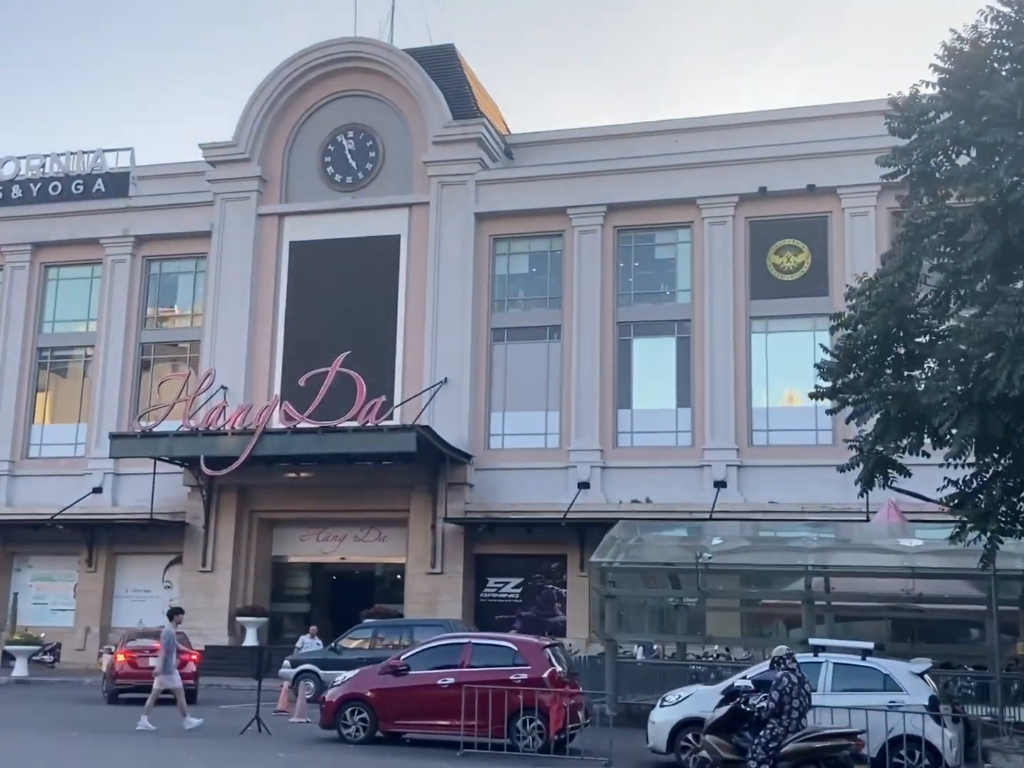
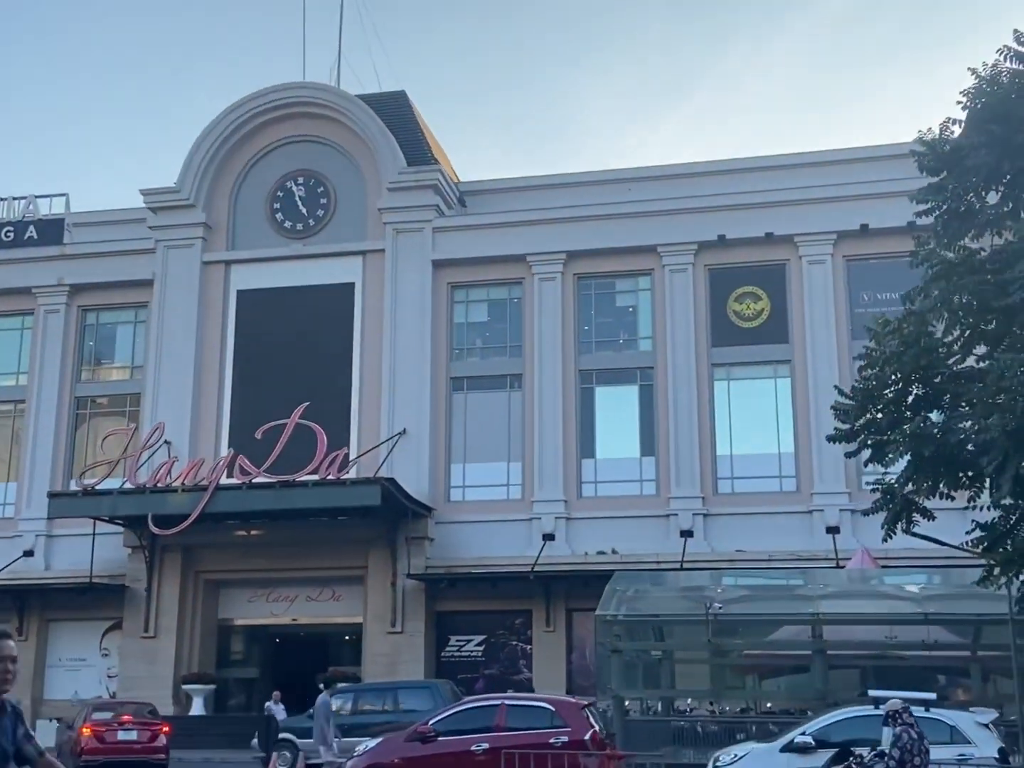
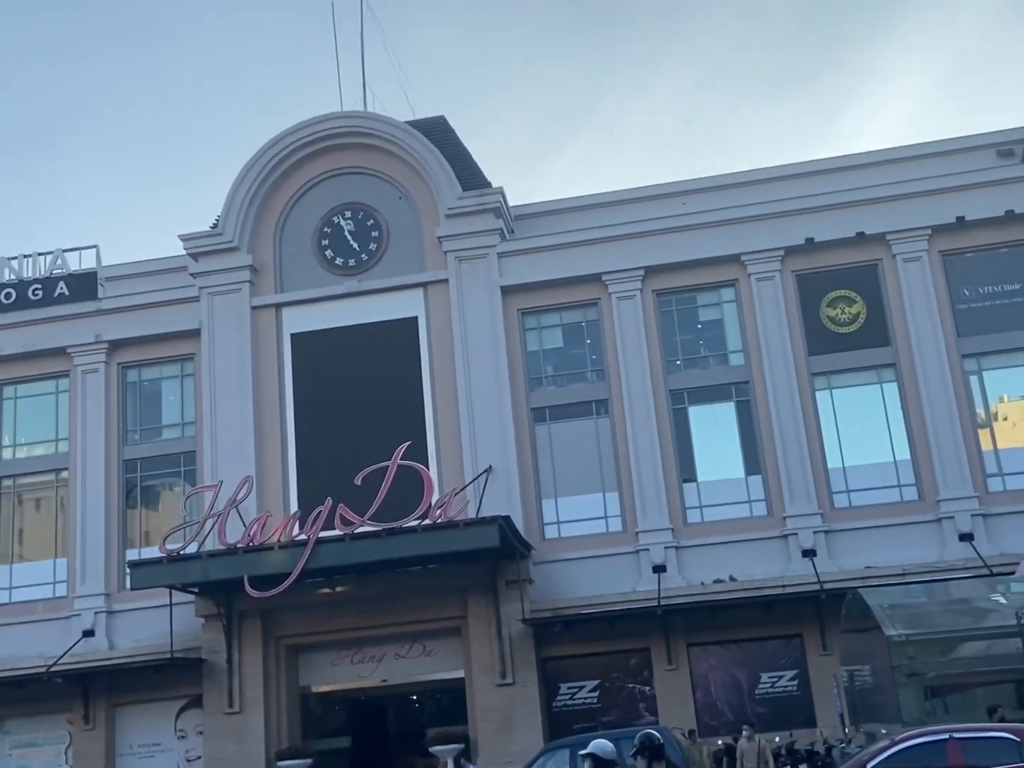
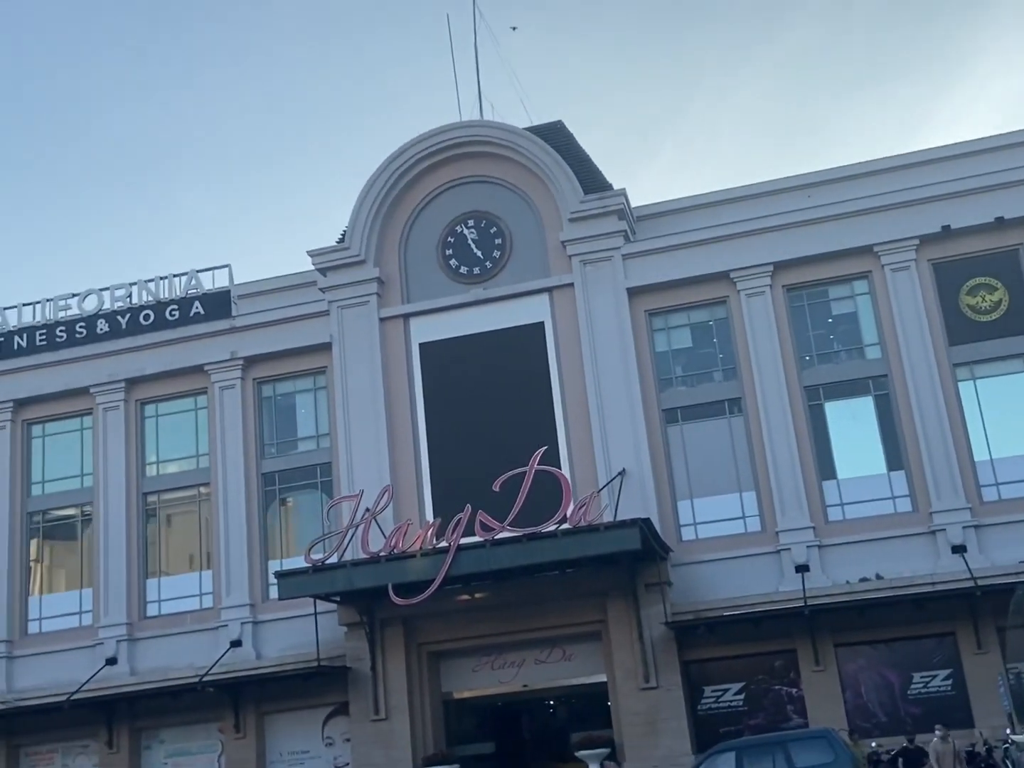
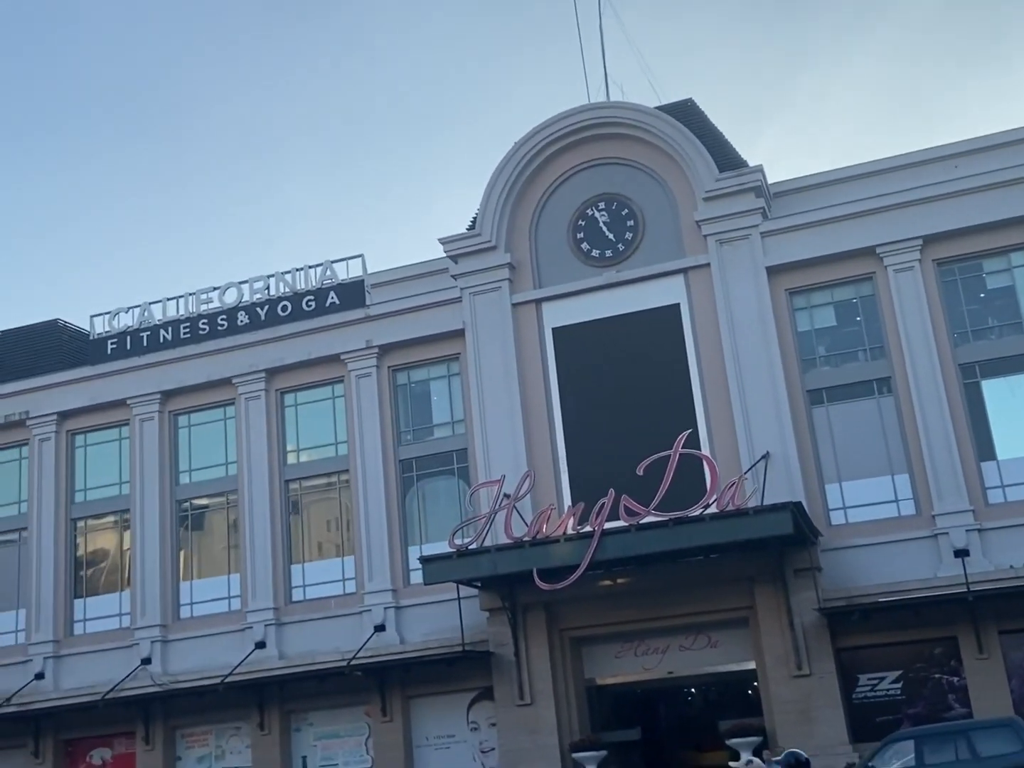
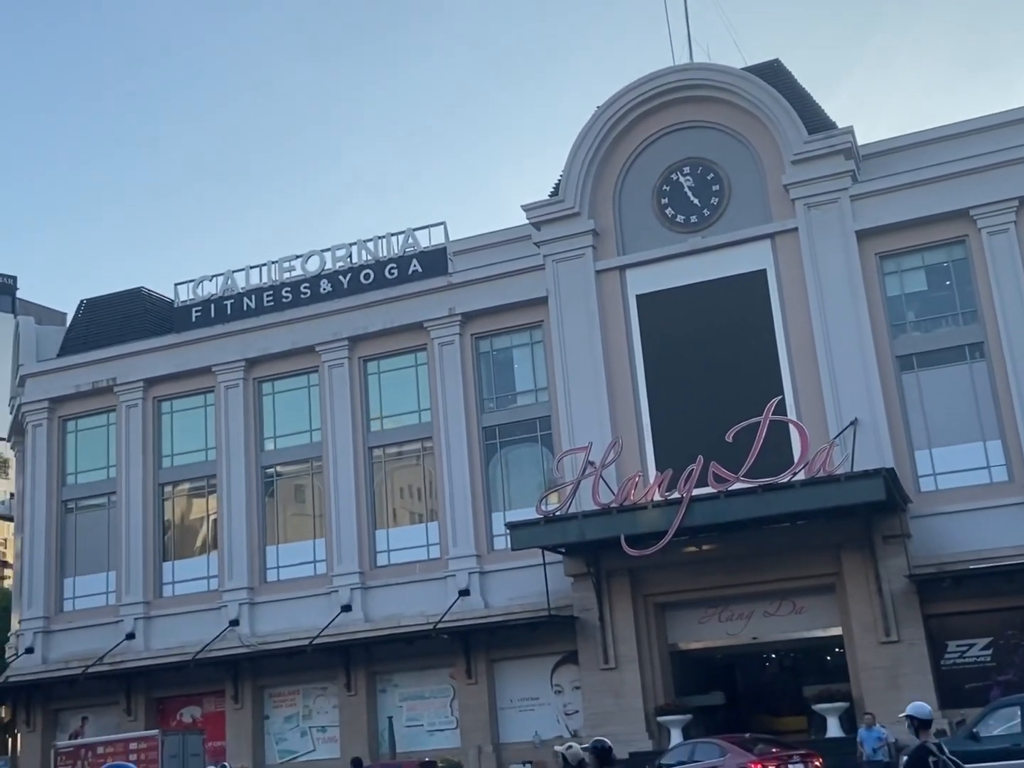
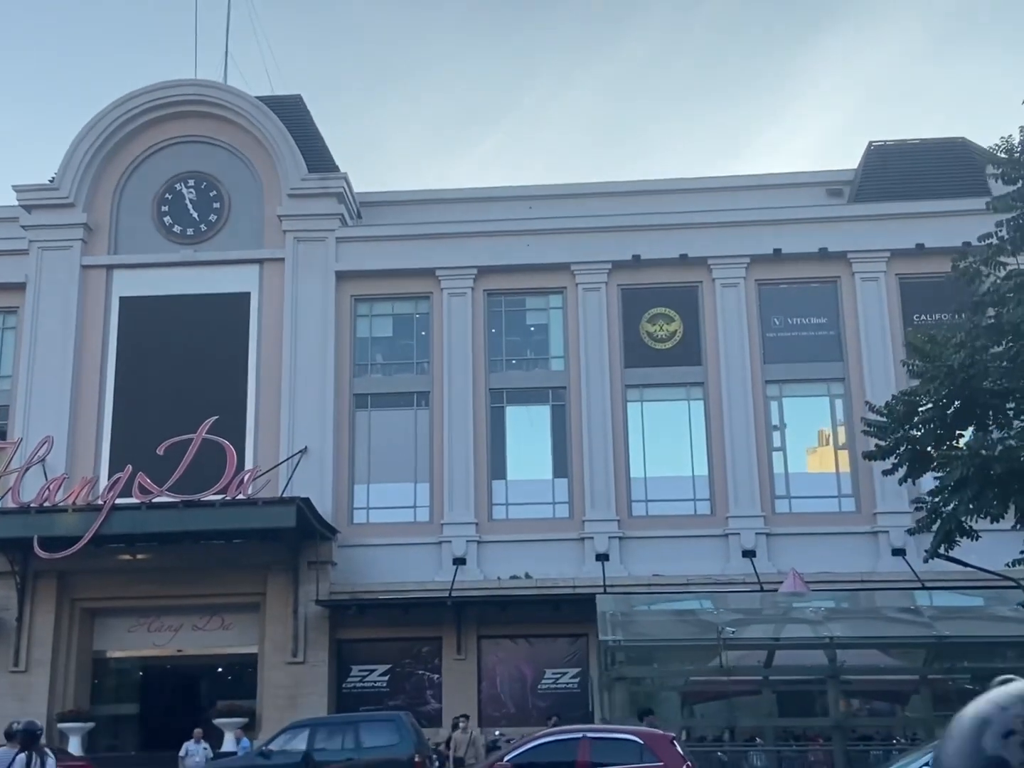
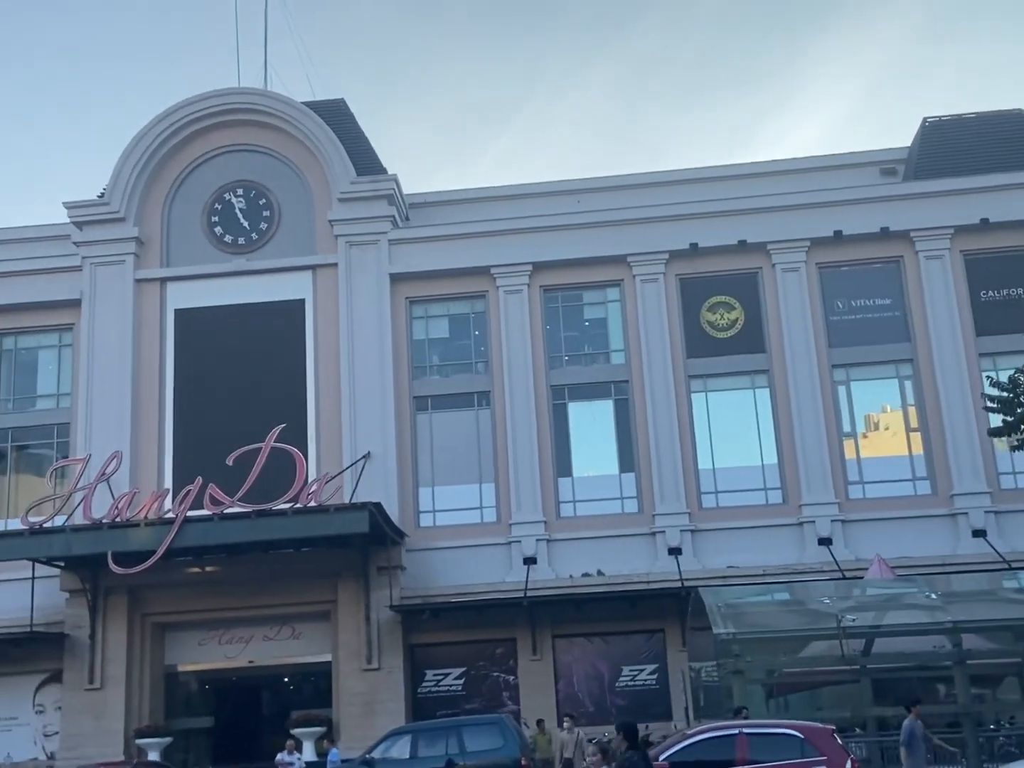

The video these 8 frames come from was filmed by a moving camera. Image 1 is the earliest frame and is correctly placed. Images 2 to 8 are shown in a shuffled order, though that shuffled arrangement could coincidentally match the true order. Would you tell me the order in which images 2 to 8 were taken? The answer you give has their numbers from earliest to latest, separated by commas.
2, 7, 8, 3, 4, 5, 6
